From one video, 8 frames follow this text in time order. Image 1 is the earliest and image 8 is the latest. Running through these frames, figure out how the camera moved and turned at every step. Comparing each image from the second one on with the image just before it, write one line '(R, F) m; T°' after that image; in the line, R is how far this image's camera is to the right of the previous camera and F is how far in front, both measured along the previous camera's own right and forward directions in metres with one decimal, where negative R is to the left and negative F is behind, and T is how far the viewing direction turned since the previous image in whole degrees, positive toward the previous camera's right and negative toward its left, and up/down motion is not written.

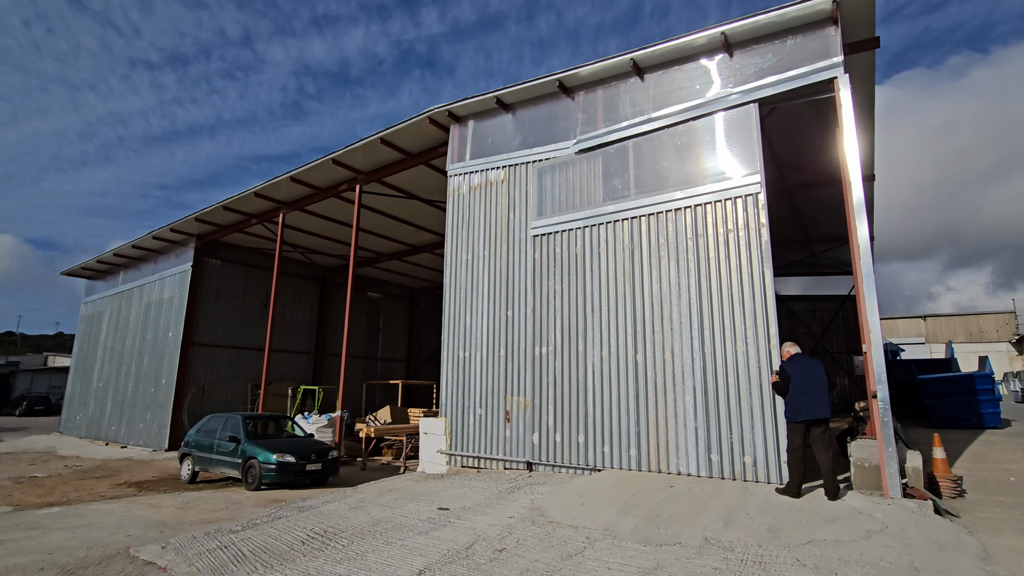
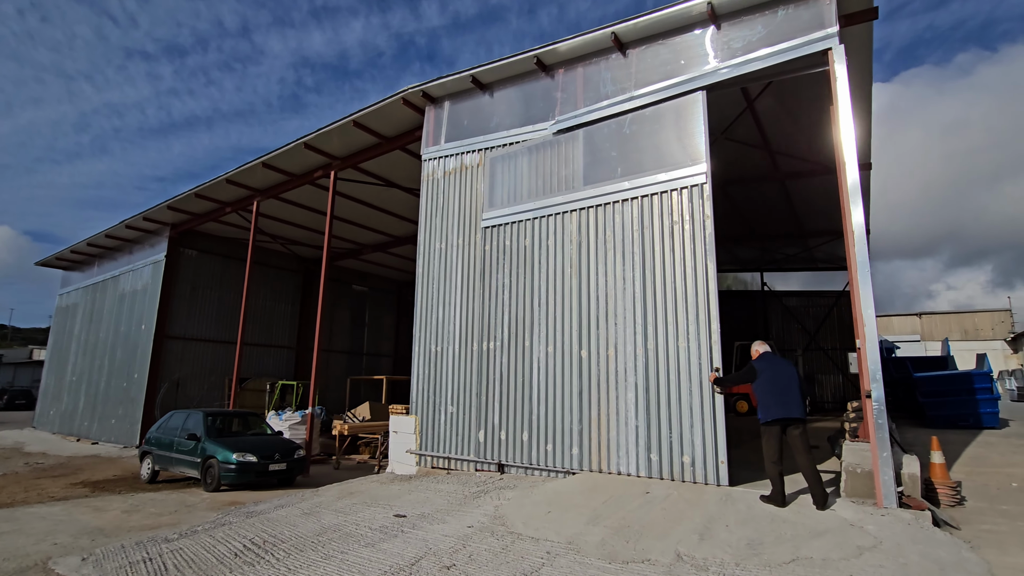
(+0.3, +0.5) m; 0°
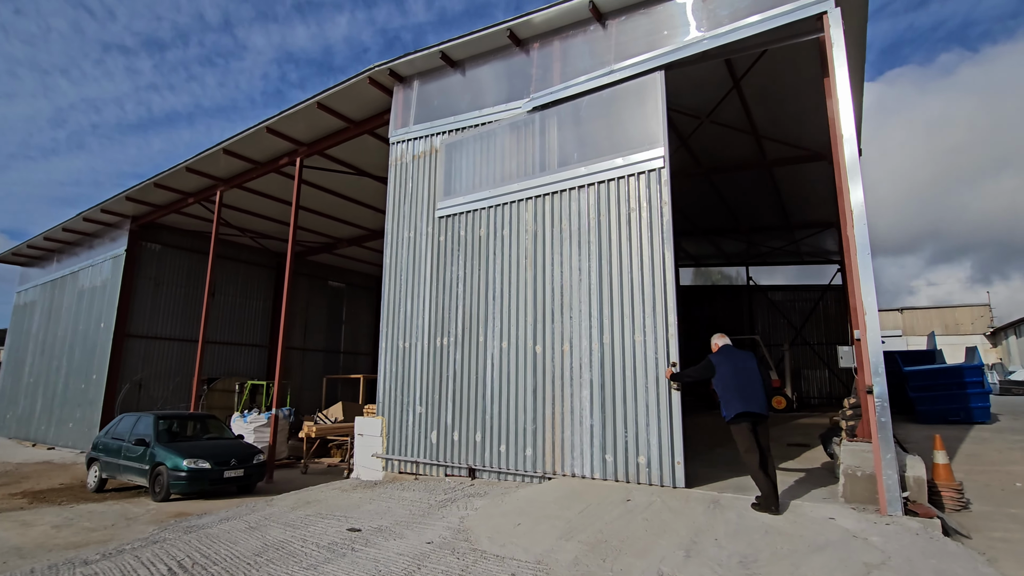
(+0.2, +0.5) m; +1°
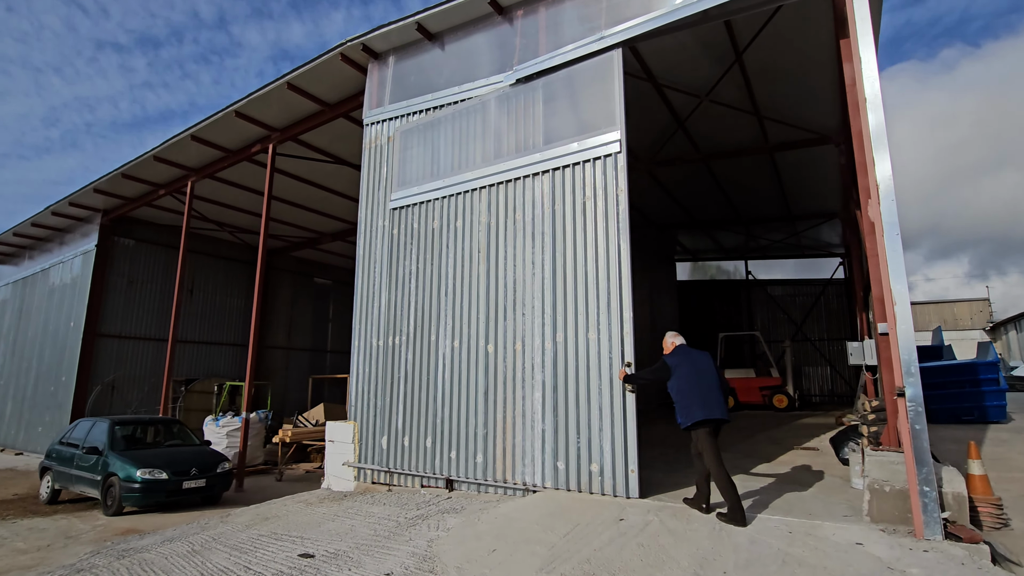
(+0.2, +0.6) m; 0°
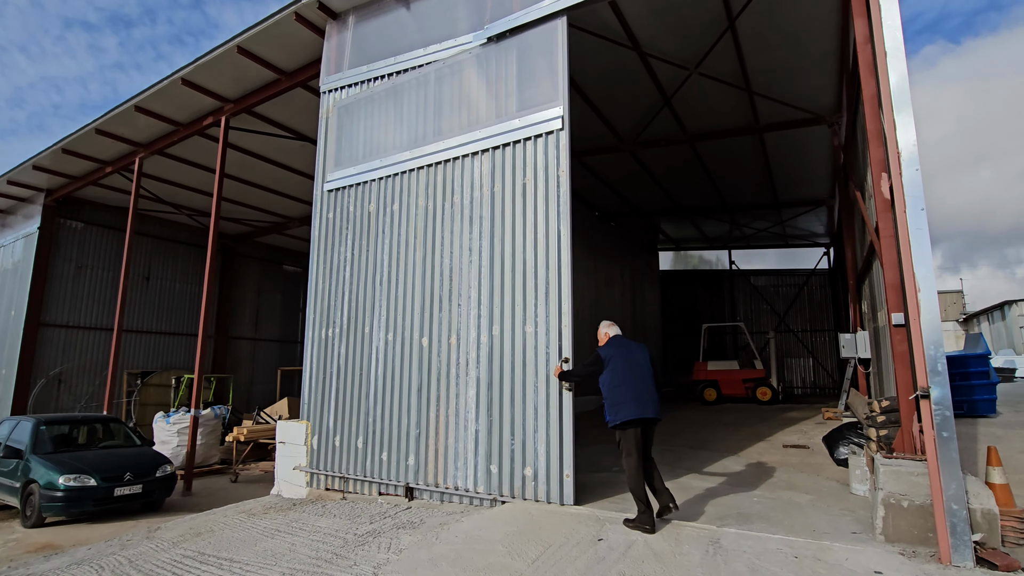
(+0.1, +0.6) m; +2°
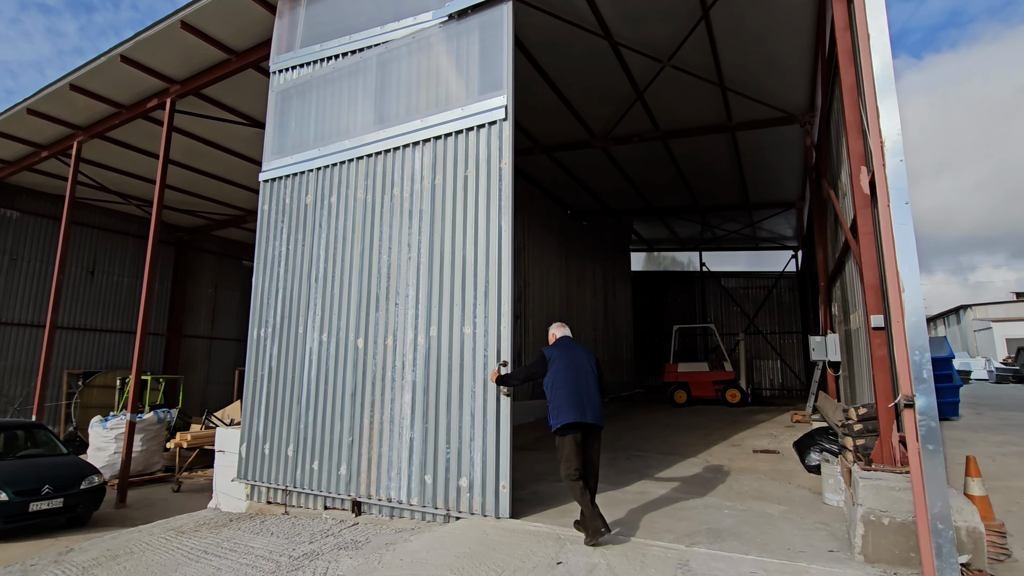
(+0.1, +0.4) m; +3°
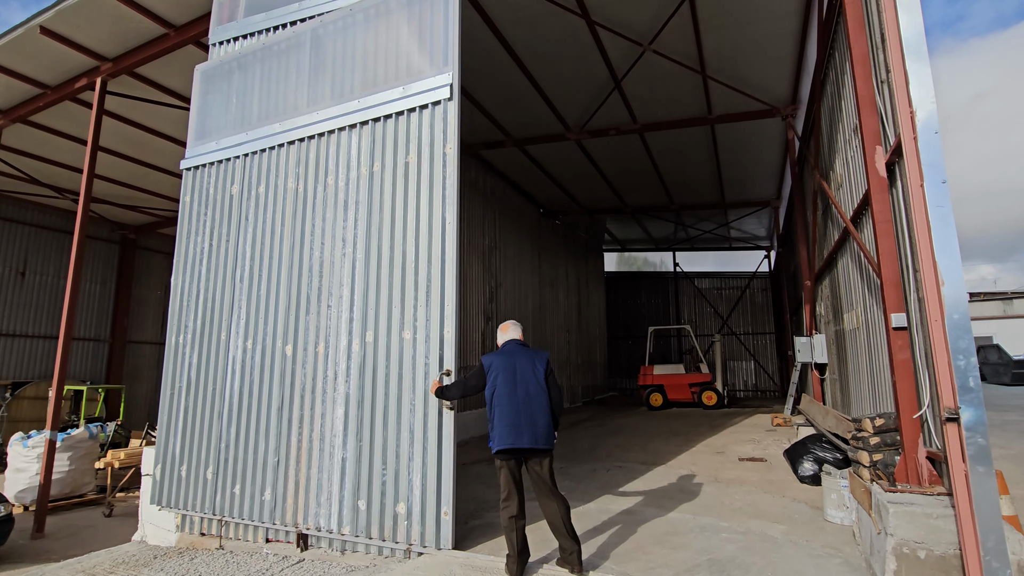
(0.0, +0.6) m; +3°
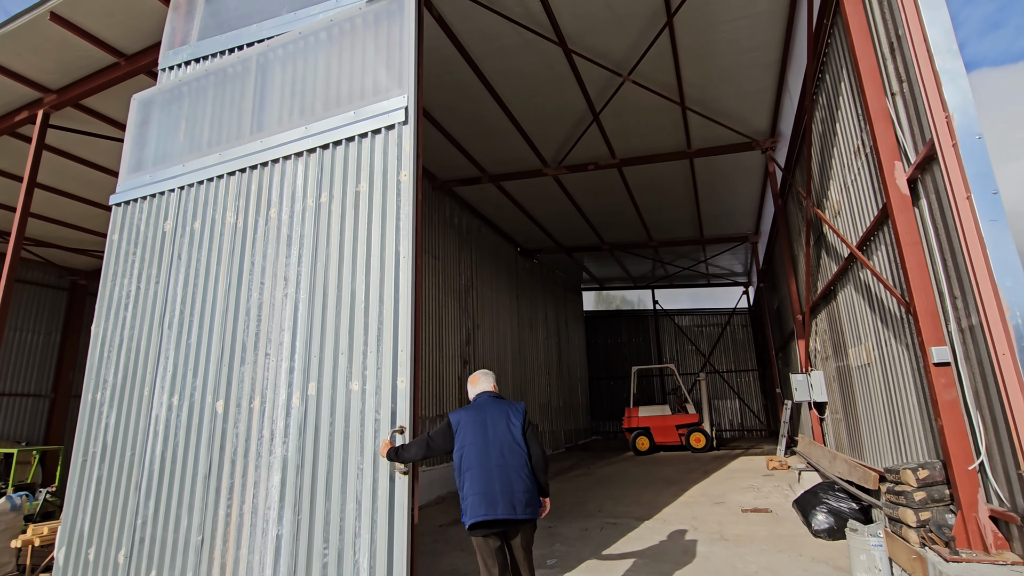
(0.0, +0.5) m; +3°
